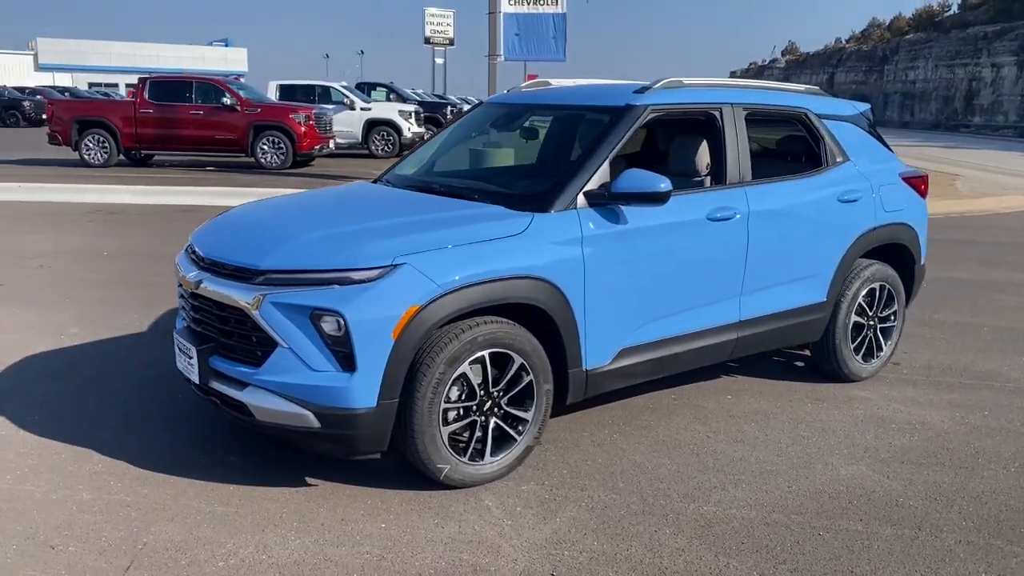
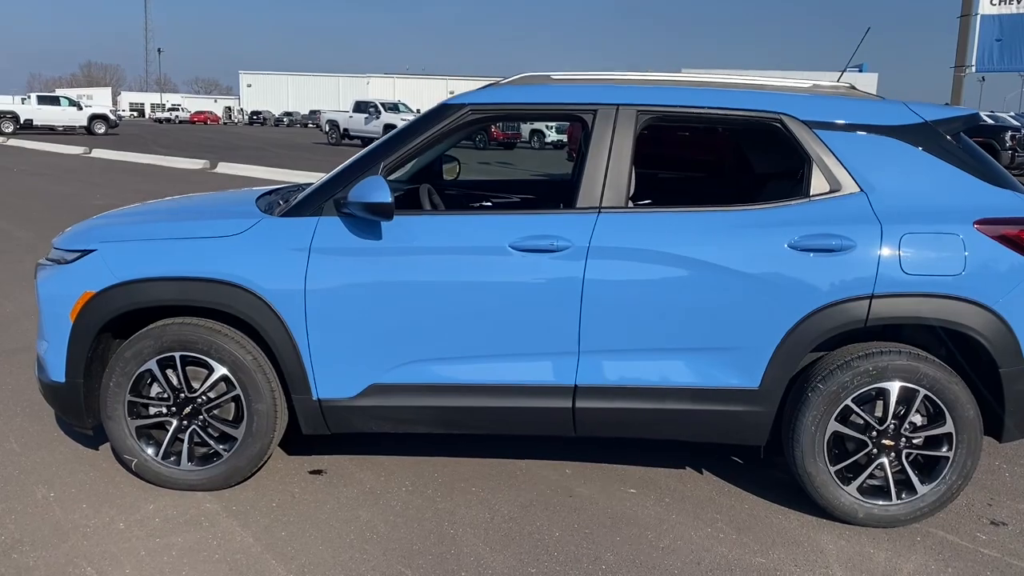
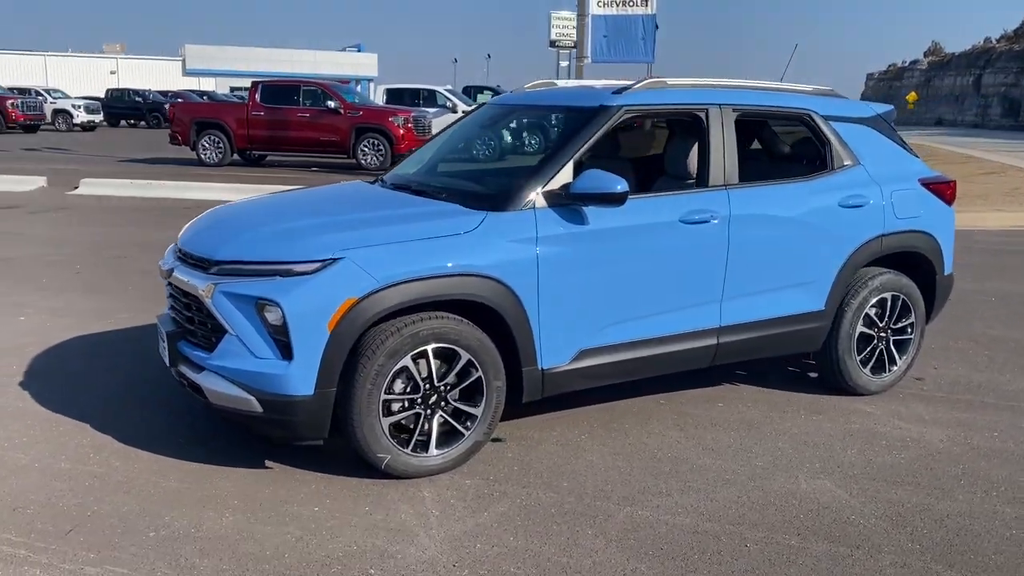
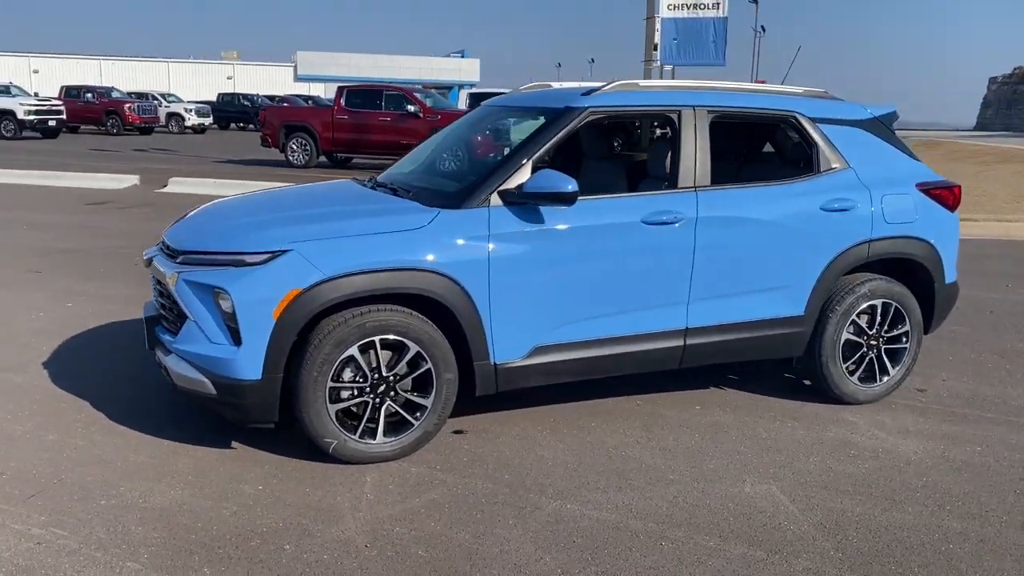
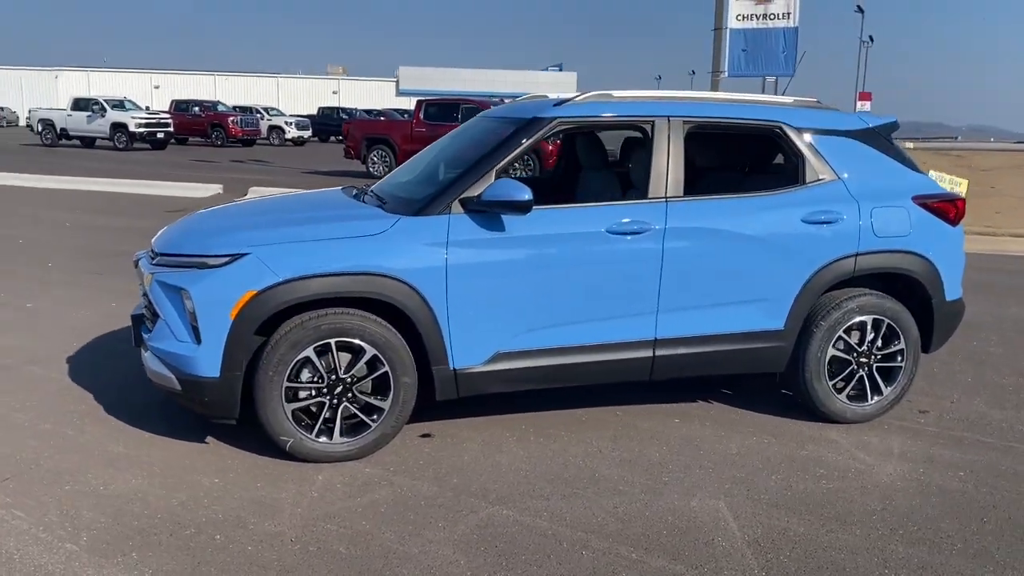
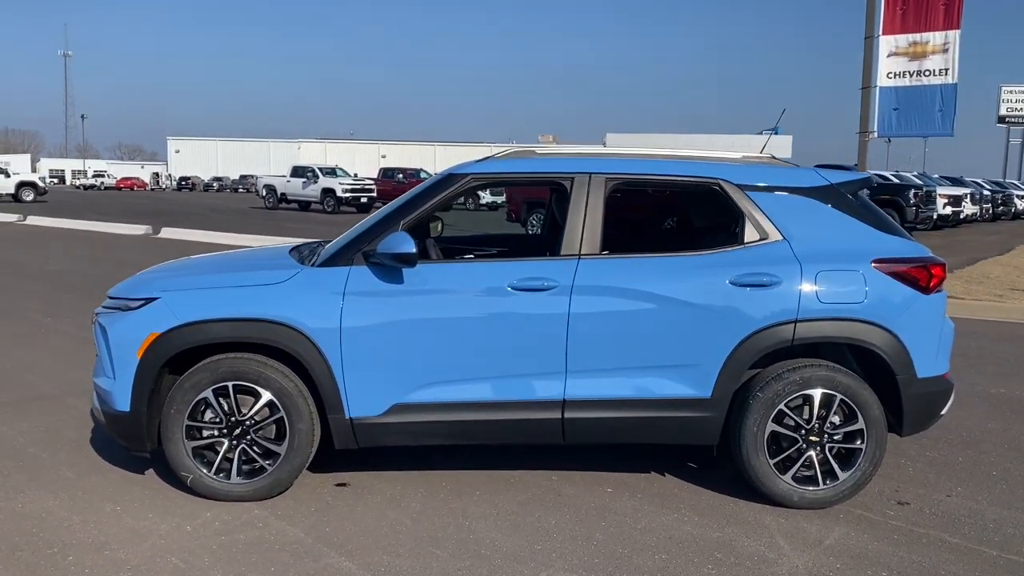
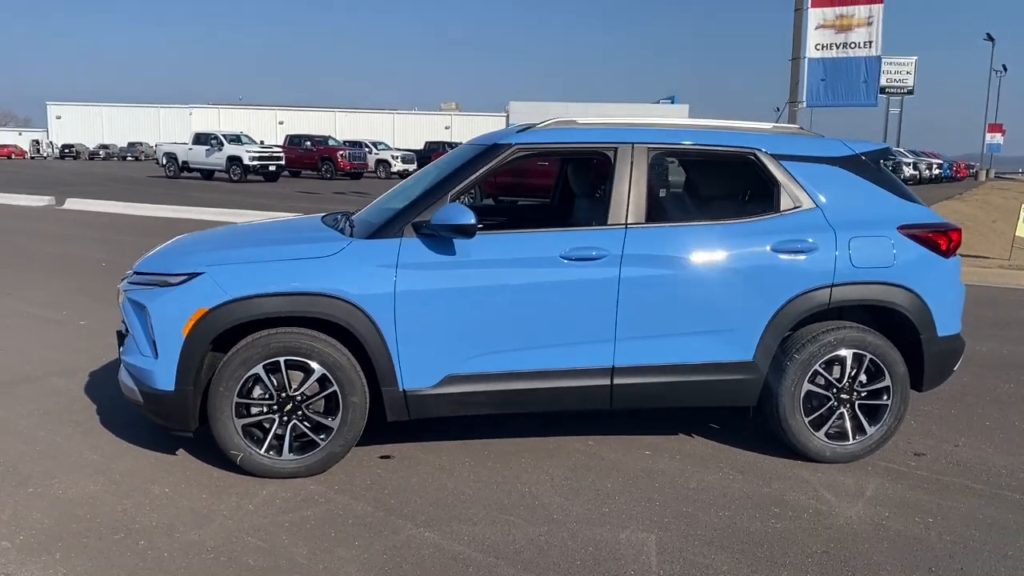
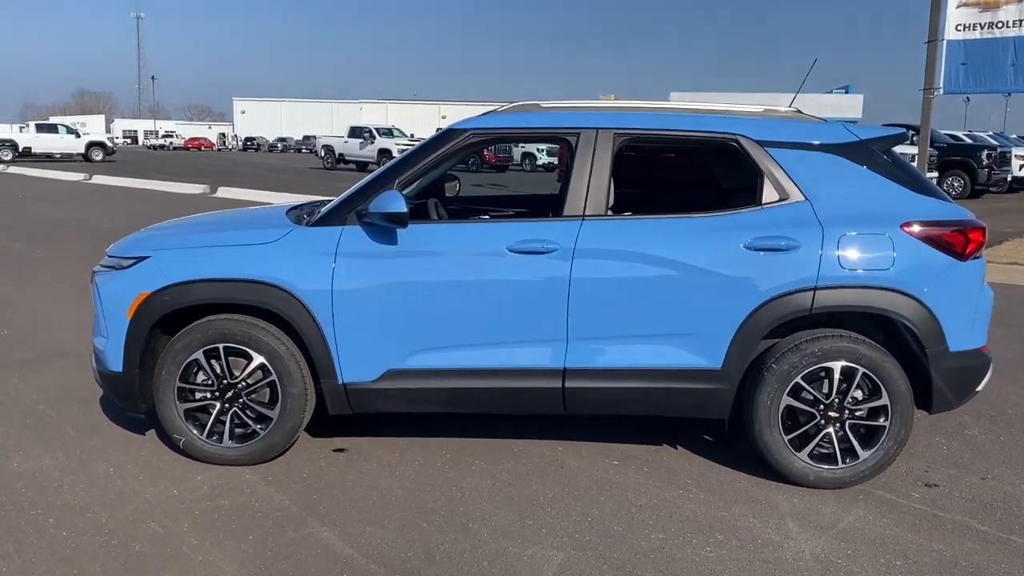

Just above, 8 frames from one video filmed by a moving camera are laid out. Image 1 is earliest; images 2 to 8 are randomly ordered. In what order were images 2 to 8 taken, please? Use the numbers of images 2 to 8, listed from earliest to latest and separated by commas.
3, 4, 5, 7, 6, 8, 2
